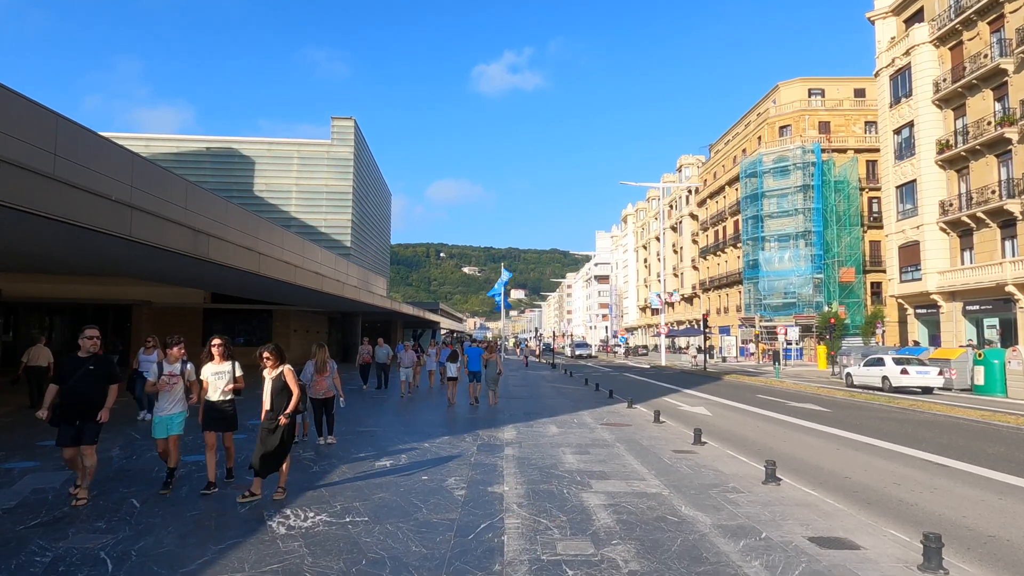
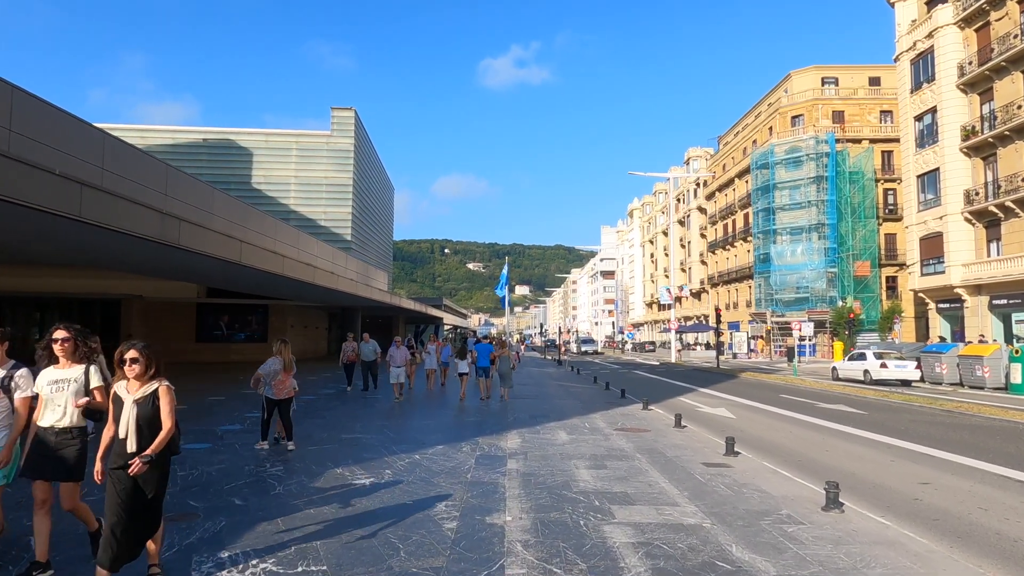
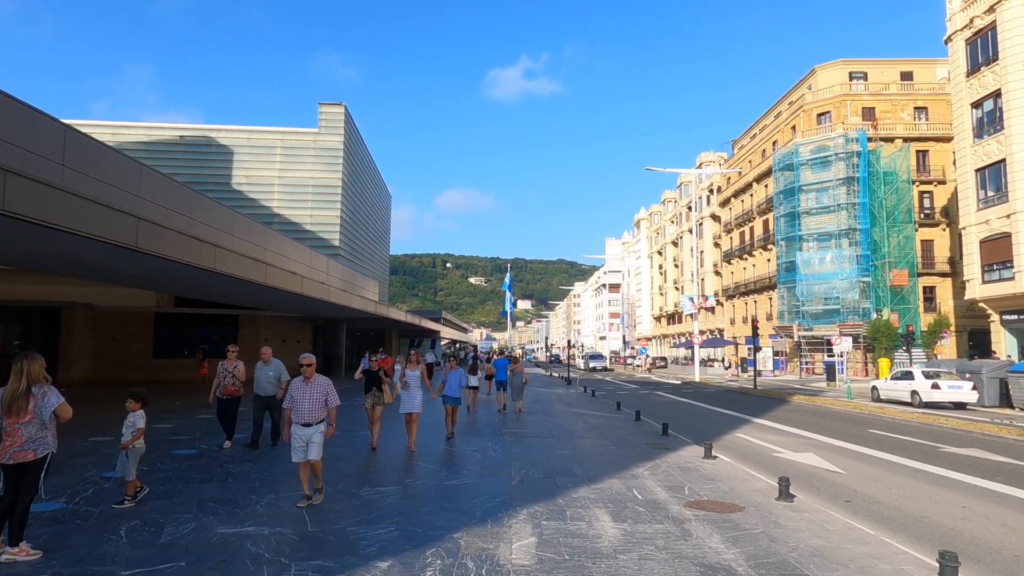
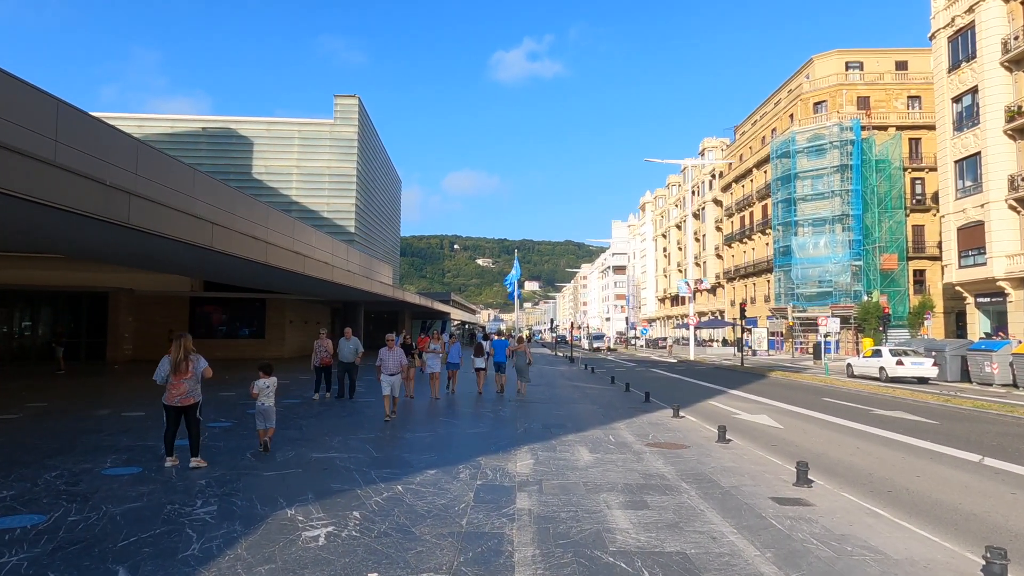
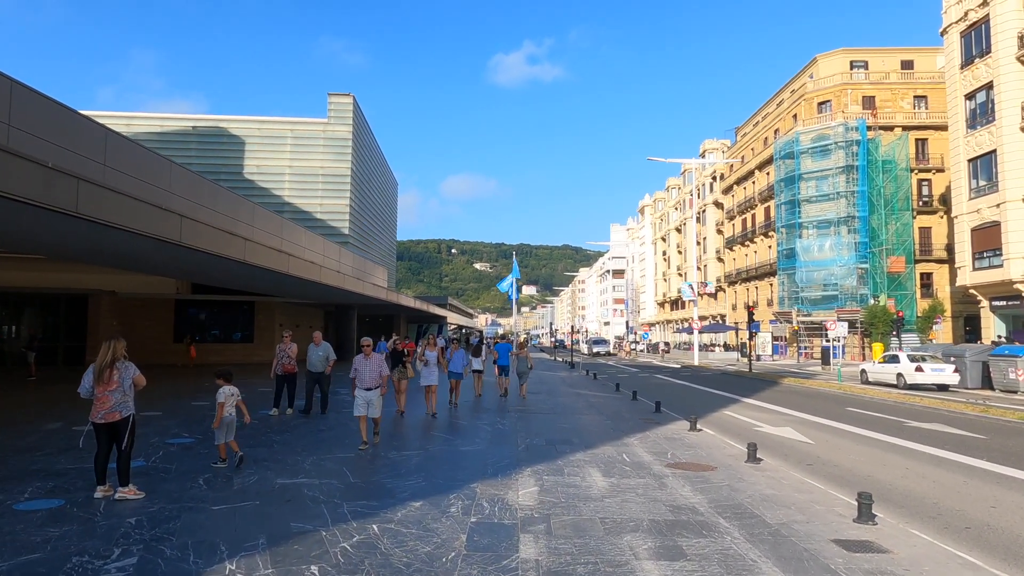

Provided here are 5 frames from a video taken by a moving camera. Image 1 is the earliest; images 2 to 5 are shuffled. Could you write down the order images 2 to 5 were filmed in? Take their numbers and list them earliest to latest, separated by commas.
2, 4, 5, 3
